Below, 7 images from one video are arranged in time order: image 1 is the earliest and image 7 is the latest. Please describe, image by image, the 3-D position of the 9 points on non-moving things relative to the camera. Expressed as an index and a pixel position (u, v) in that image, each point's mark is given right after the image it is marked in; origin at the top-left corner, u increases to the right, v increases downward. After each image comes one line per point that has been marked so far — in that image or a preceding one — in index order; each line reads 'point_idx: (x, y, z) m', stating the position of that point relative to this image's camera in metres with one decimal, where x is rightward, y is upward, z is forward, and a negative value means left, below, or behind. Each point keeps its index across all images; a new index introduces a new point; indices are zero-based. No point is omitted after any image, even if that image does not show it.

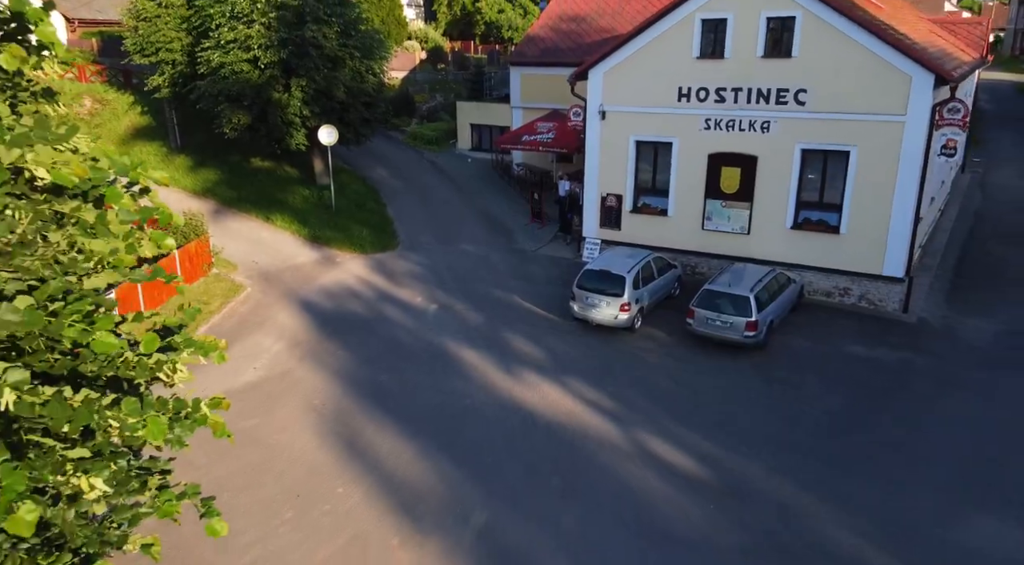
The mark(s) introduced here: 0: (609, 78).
0: (+2.1, +4.4, +16.5) m
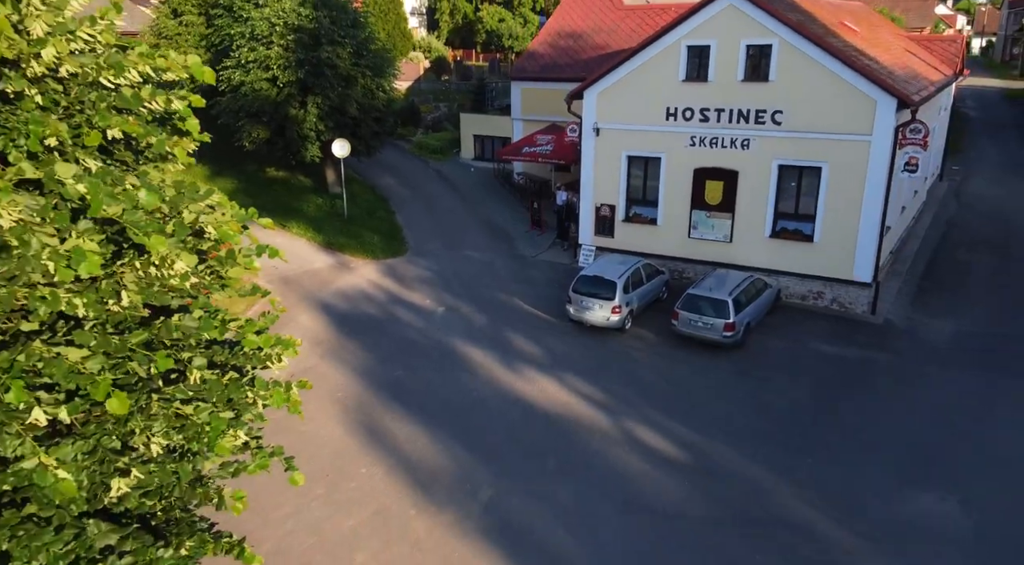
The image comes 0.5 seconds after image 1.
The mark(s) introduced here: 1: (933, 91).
0: (+2.1, +4.3, +17.9) m
1: (+9.6, +4.4, +17.6) m
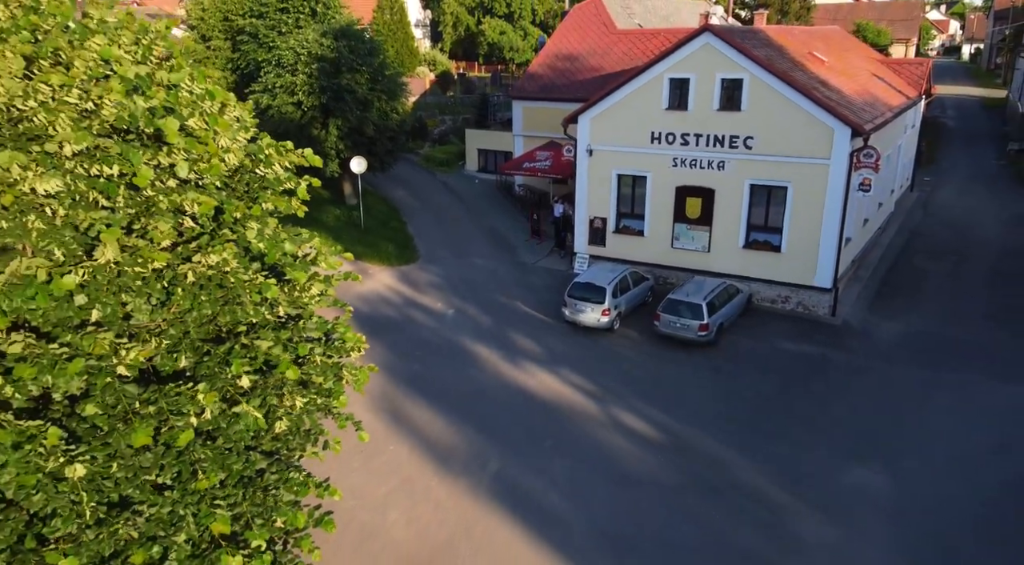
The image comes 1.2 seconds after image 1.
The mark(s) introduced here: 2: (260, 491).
0: (+2.1, +4.1, +20.0) m
1: (+9.6, +4.2, +19.8) m
2: (-1.8, -1.6, +5.7) m
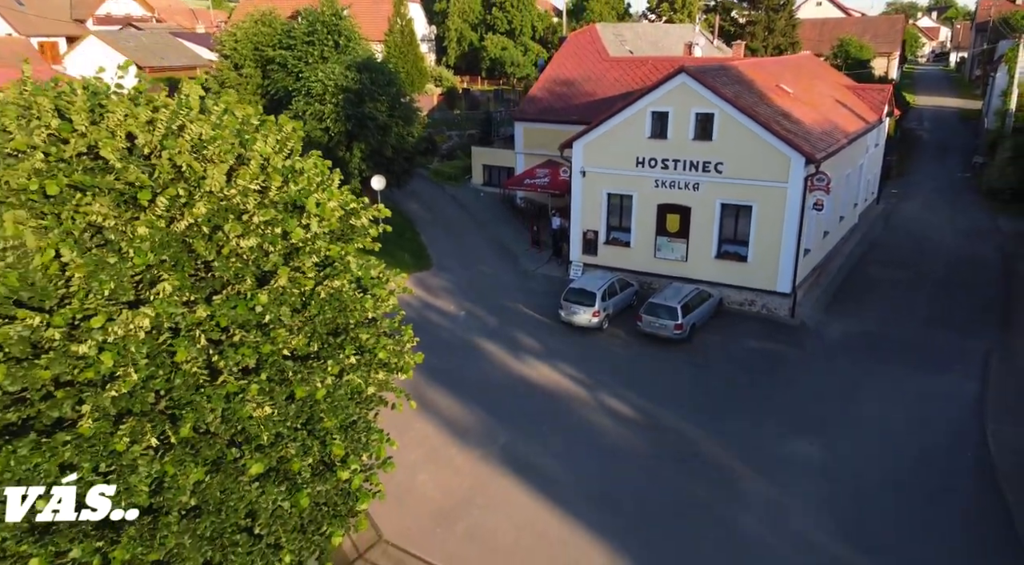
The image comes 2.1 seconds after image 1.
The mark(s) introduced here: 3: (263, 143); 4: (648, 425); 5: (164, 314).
0: (+2.2, +4.0, +22.9) m
1: (+9.7, +4.1, +22.7) m
2: (-1.7, -1.7, +8.7) m
3: (-2.6, +1.5, +8.3) m
4: (+2.9, -3.0, +16.2) m
5: (-3.2, -0.3, +7.1) m
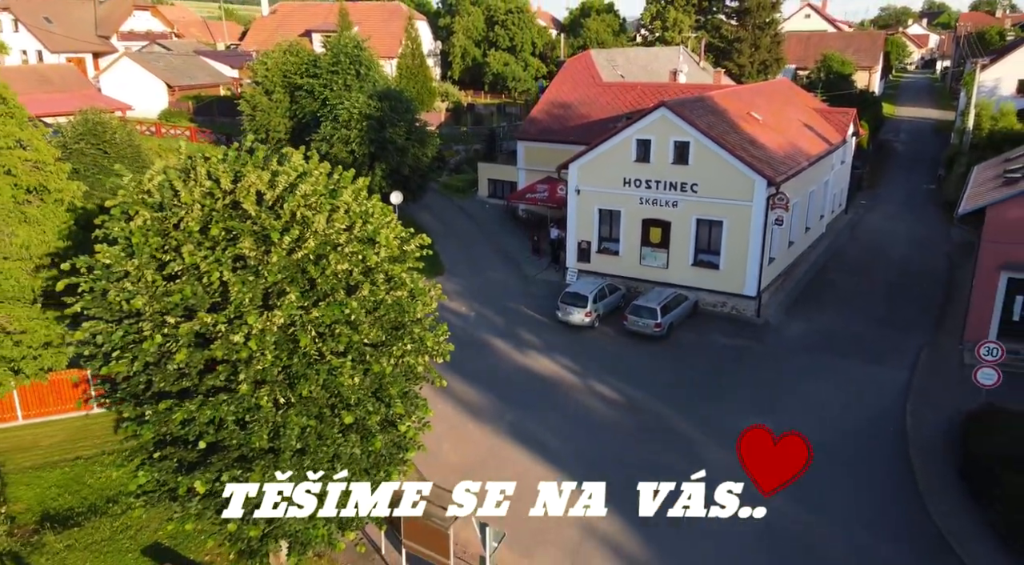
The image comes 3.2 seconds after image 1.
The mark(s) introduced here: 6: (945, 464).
0: (+2.4, +3.8, +26.3) m
1: (+9.8, +3.9, +26.1) m
2: (-1.6, -1.9, +12.0) m
3: (-2.5, +1.3, +11.7) m
4: (+3.0, -3.1, +19.6) m
5: (-3.1, -0.4, +10.5) m
6: (+9.4, -3.9, +16.8) m
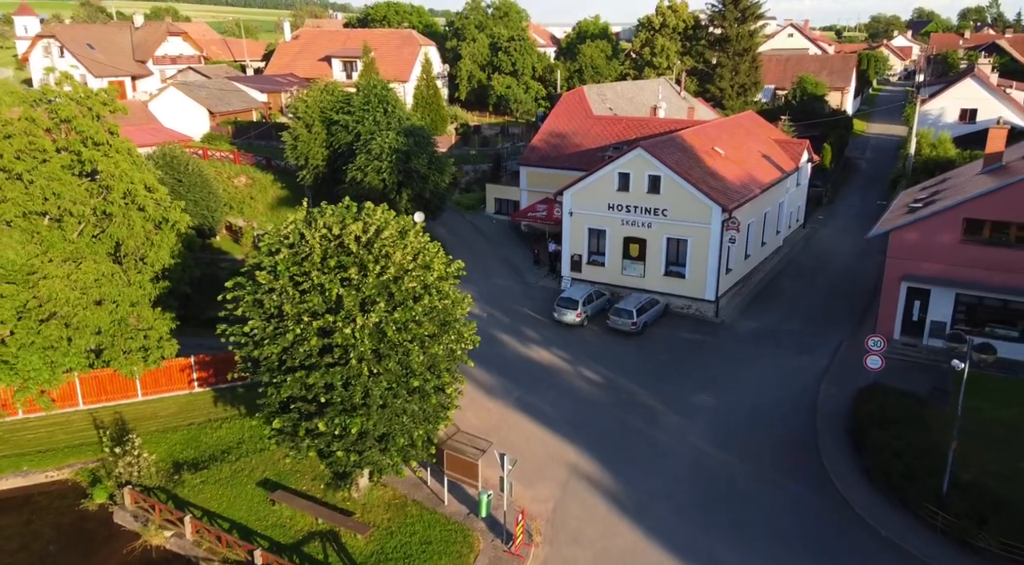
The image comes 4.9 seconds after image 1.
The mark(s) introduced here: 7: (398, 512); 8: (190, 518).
0: (+2.6, +3.6, +32.0) m
1: (+10.0, +3.7, +31.8) m
2: (-1.4, -2.2, +17.8) m
3: (-2.3, +1.1, +17.4) m
4: (+3.2, -3.4, +25.3) m
5: (-2.8, -0.7, +16.2) m
6: (+9.6, -4.1, +22.5) m
7: (-2.7, -5.5, +18.7) m
8: (-7.5, -5.5, +18.1) m
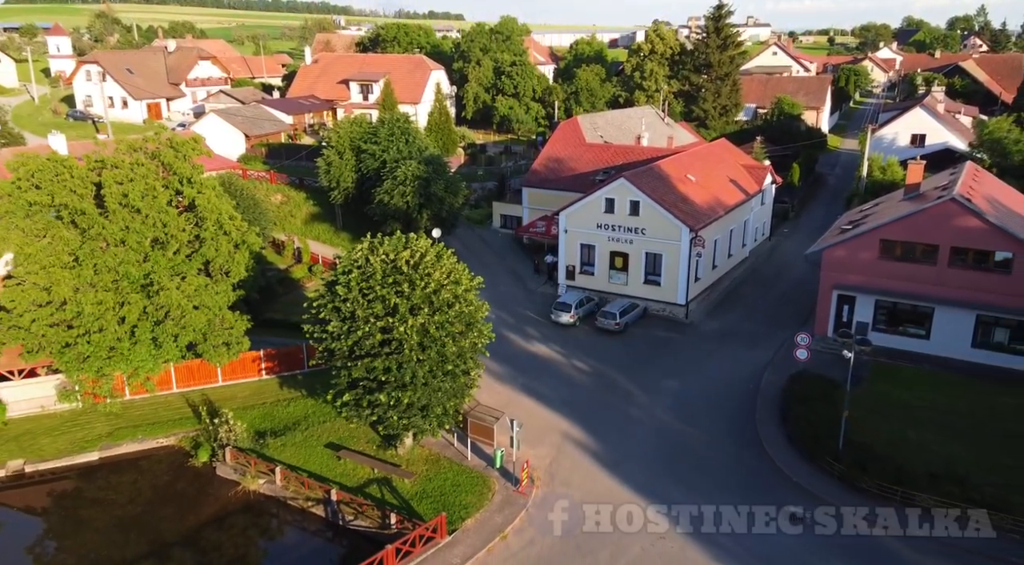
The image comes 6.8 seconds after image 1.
0: (+2.8, +3.2, +38.3) m
1: (+10.3, +3.3, +38.0) m
2: (-1.2, -2.5, +24.0) m
3: (-2.1, +0.7, +23.6) m
4: (+3.4, -3.7, +31.6) m
5: (-2.6, -1.0, +22.4) m
6: (+9.8, -4.5, +28.8) m
7: (-2.5, -5.9, +24.9) m
8: (-7.3, -5.8, +24.3) m
